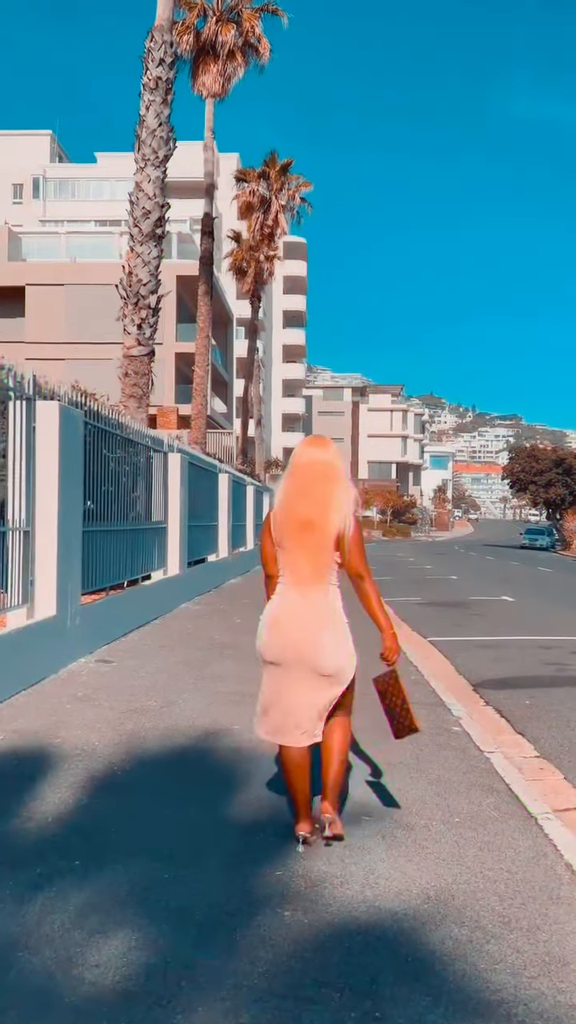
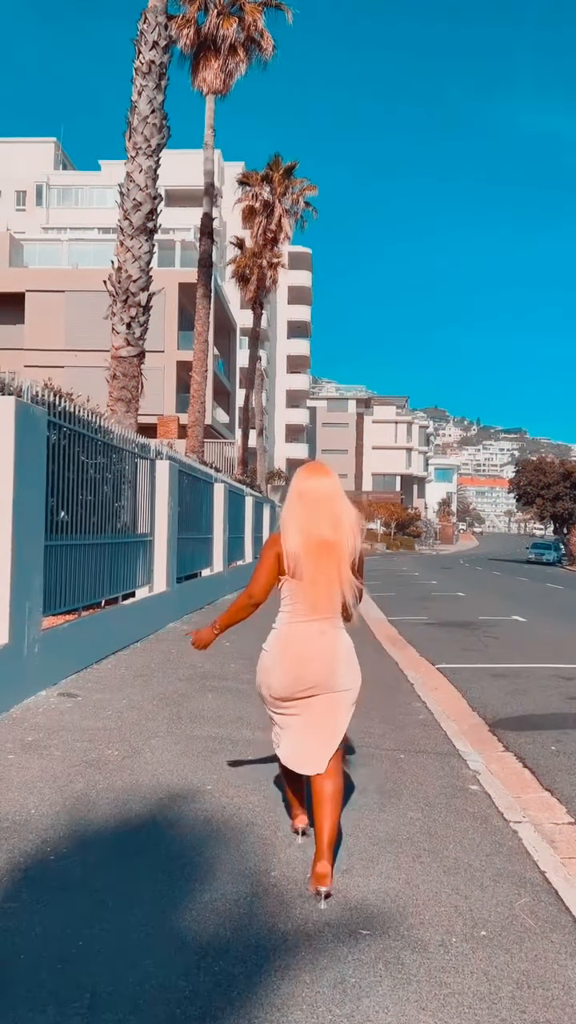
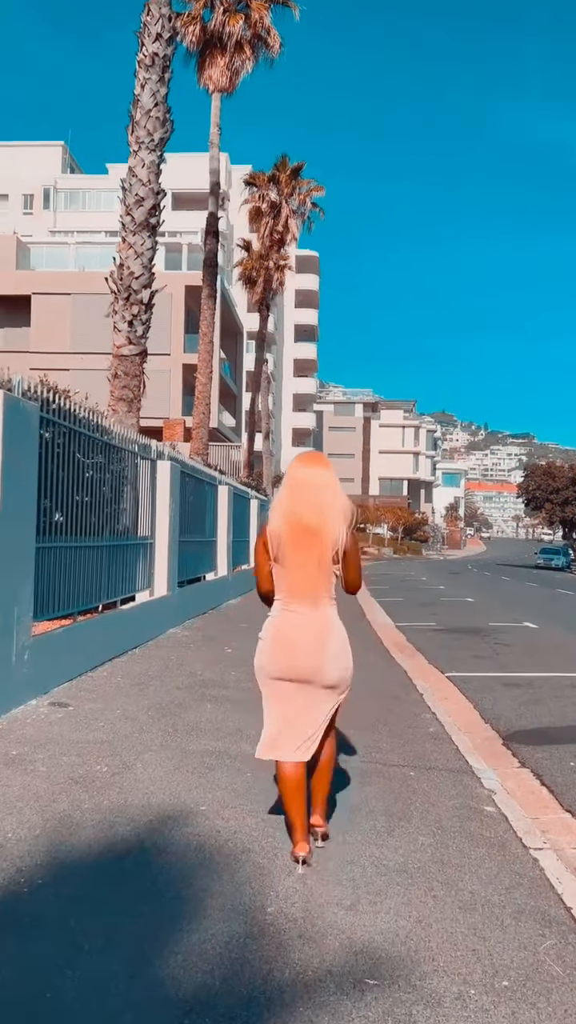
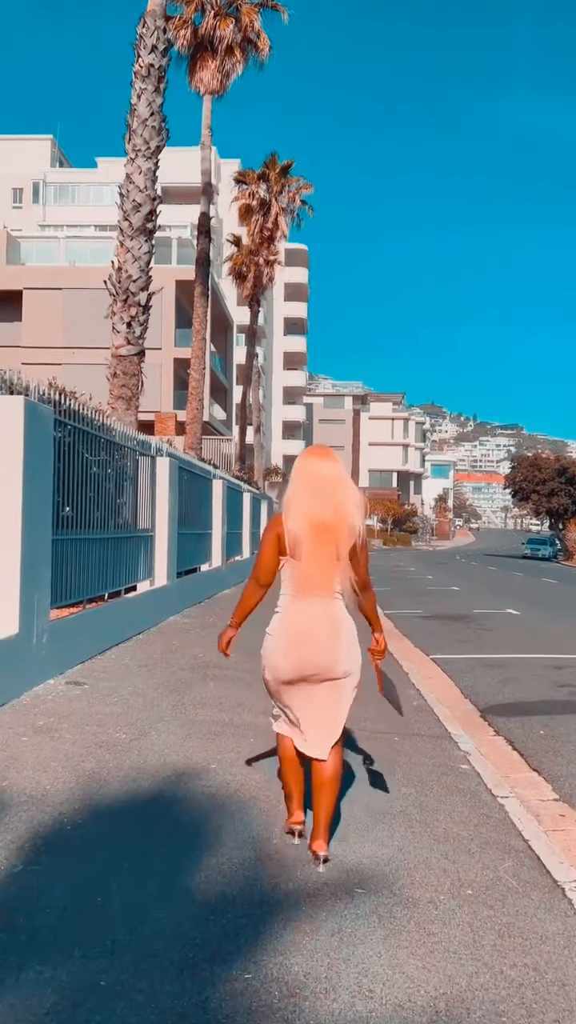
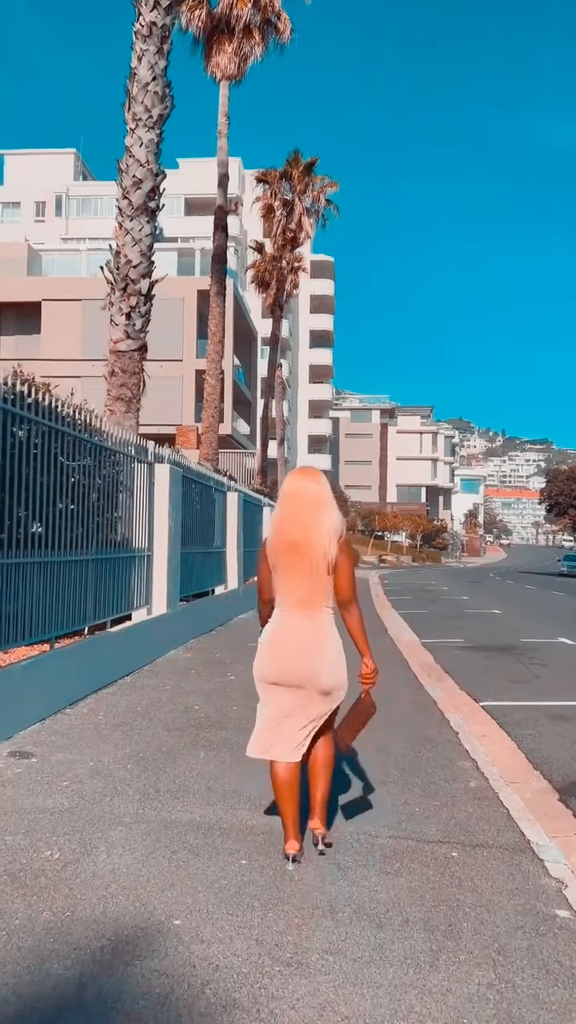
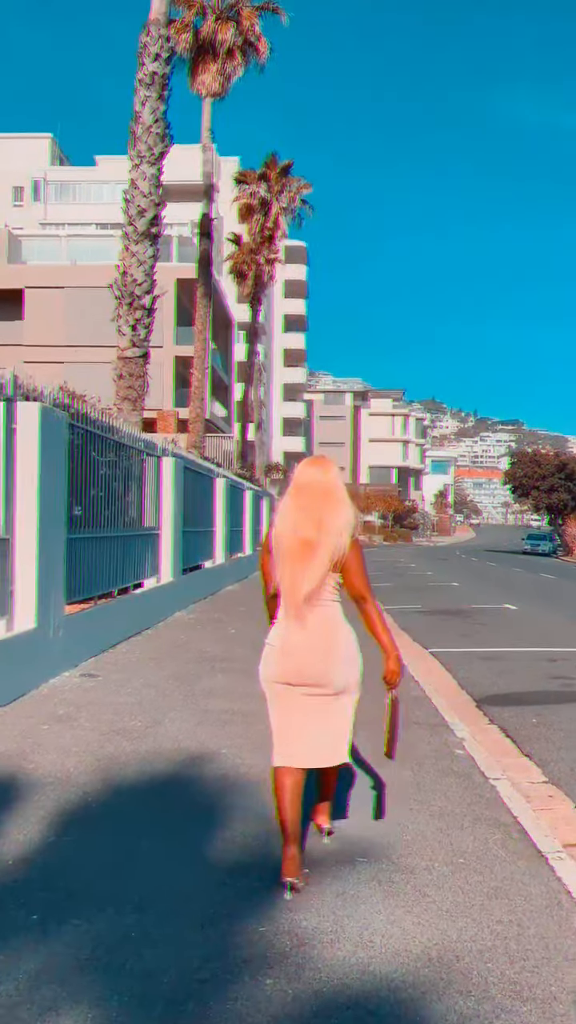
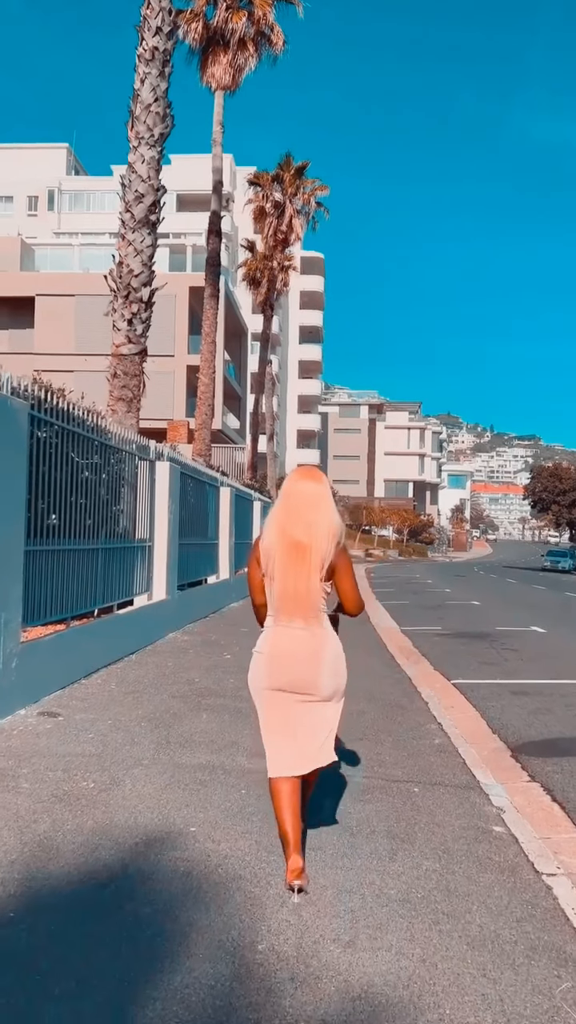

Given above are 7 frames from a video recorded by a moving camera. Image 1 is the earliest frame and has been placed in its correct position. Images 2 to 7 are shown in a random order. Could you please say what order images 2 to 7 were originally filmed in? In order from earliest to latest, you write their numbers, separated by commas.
6, 4, 2, 3, 7, 5
